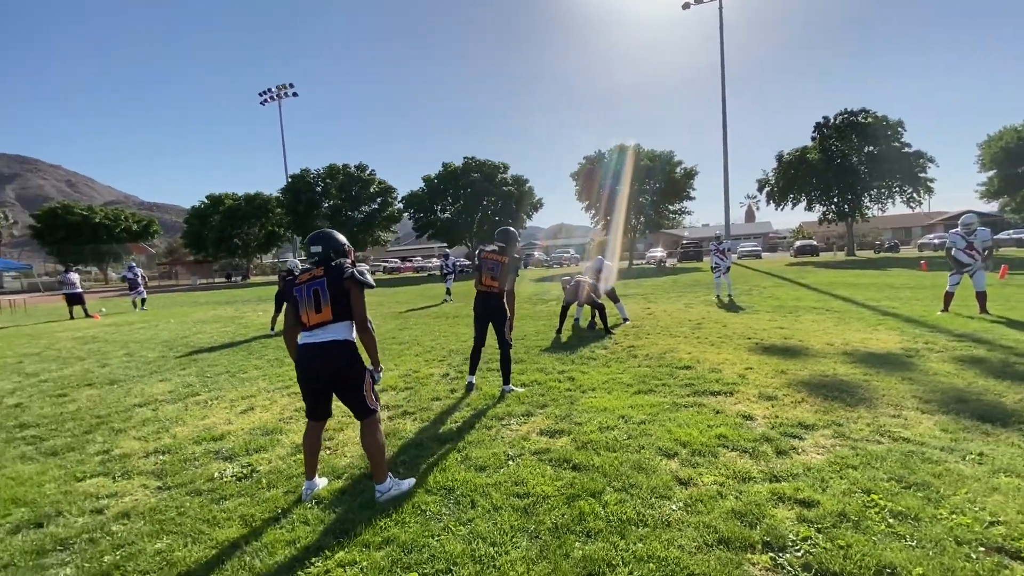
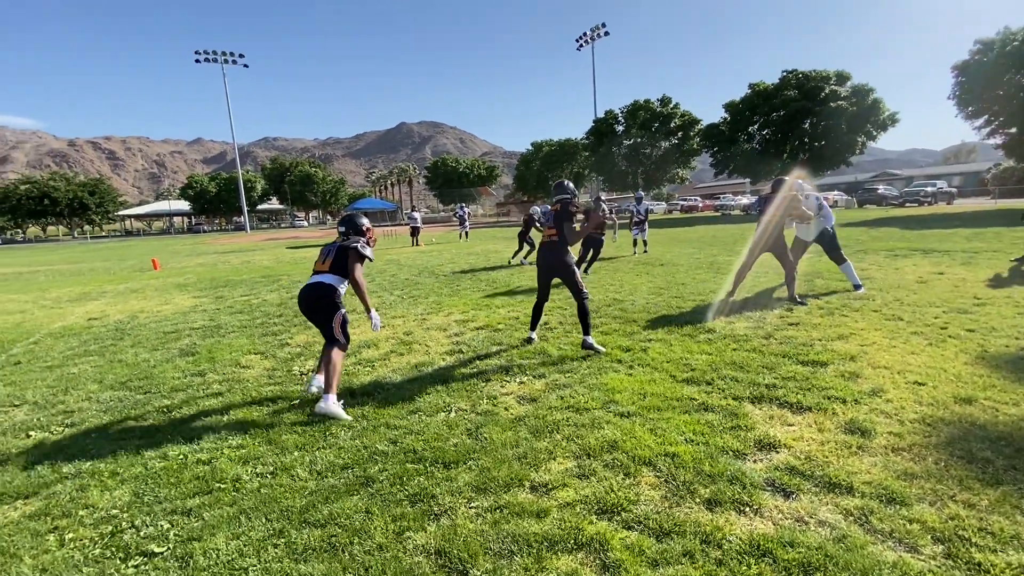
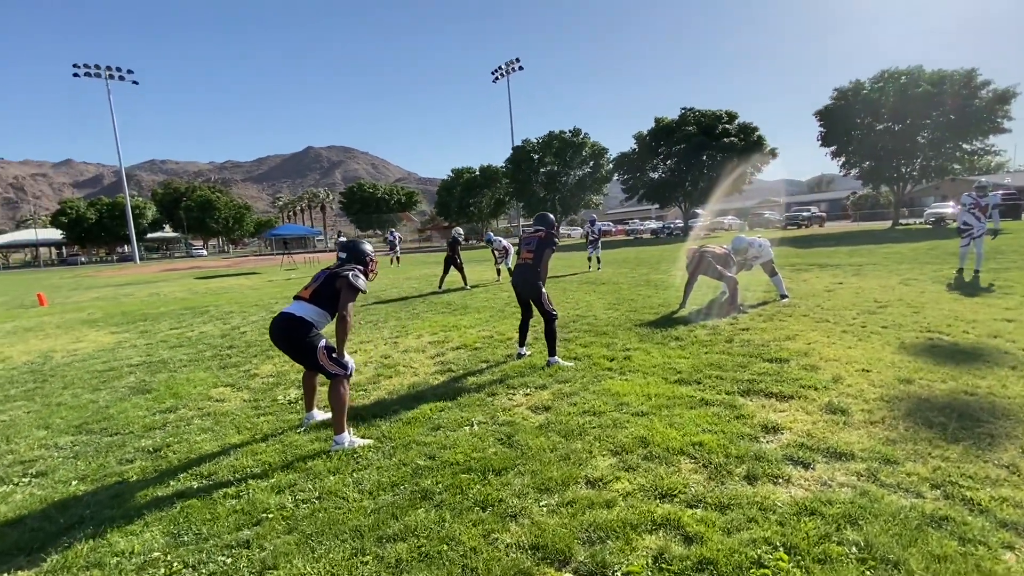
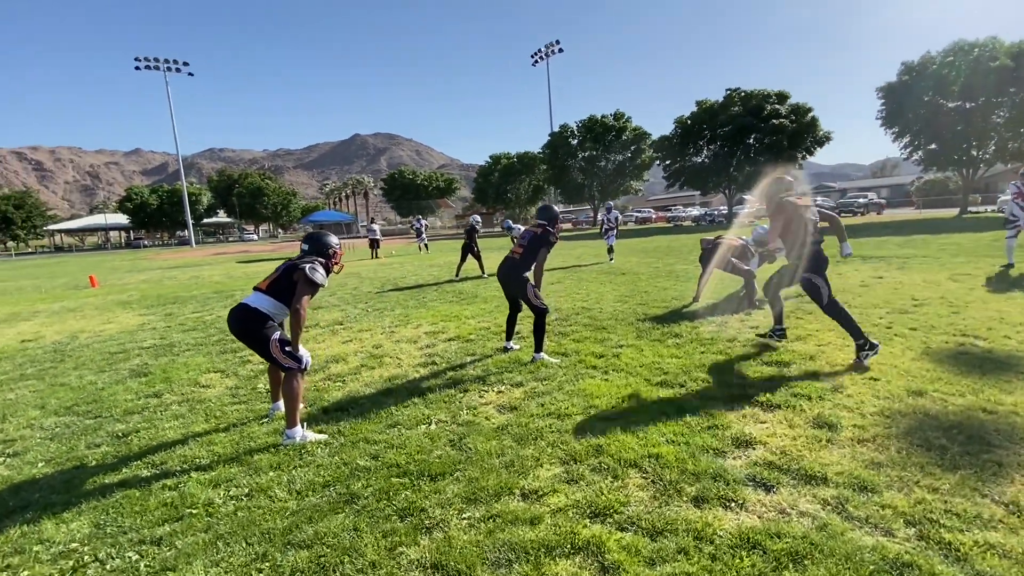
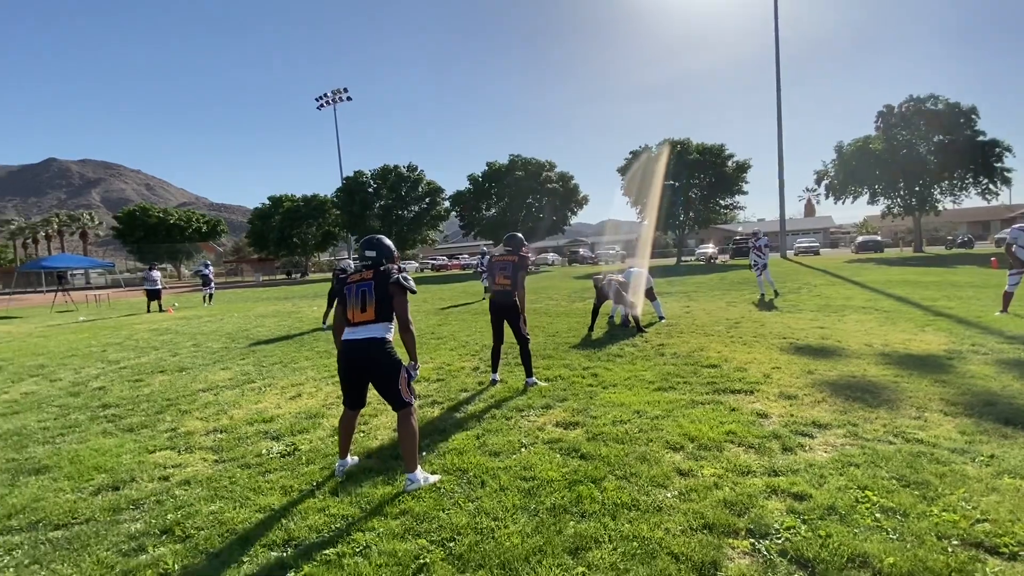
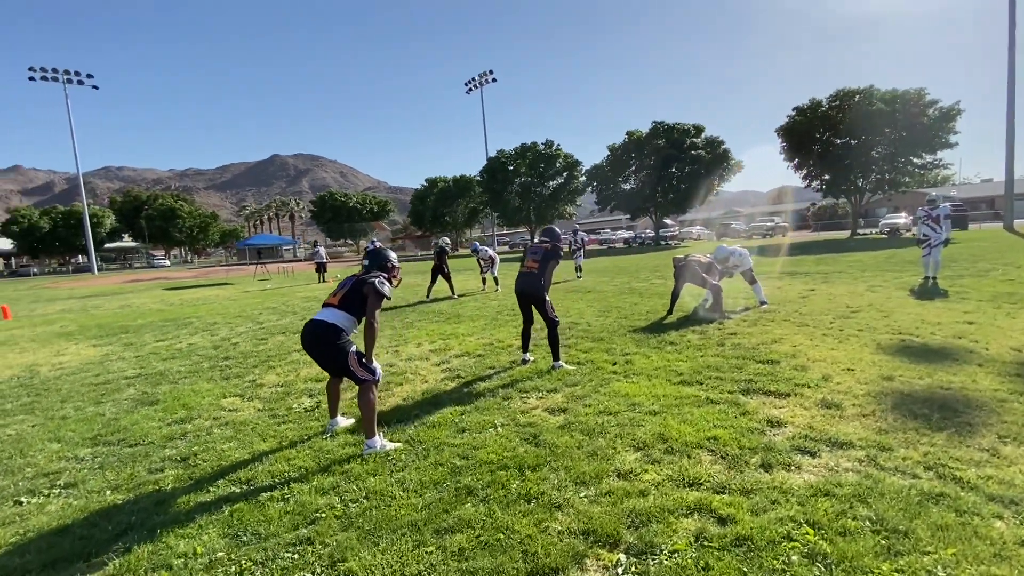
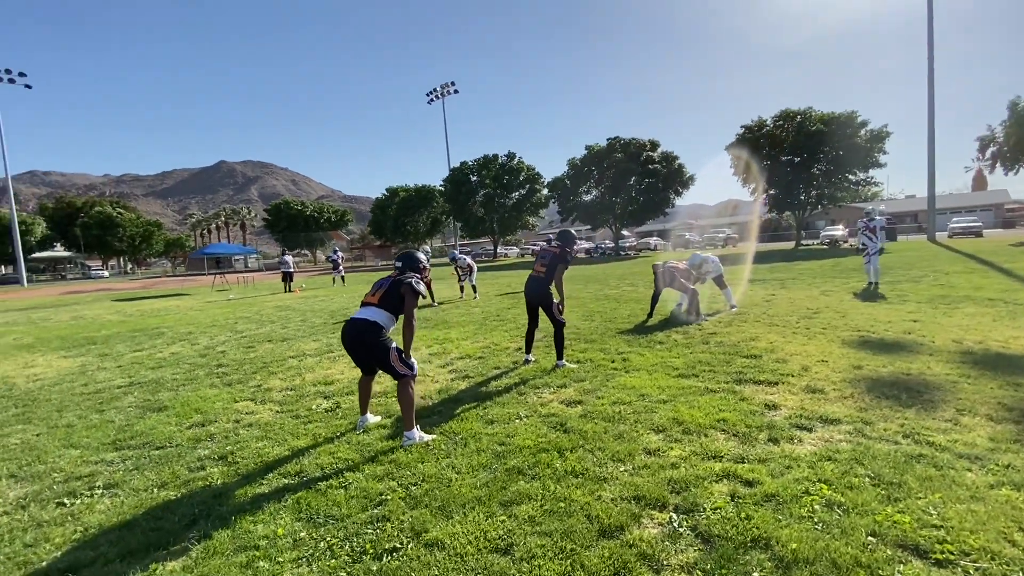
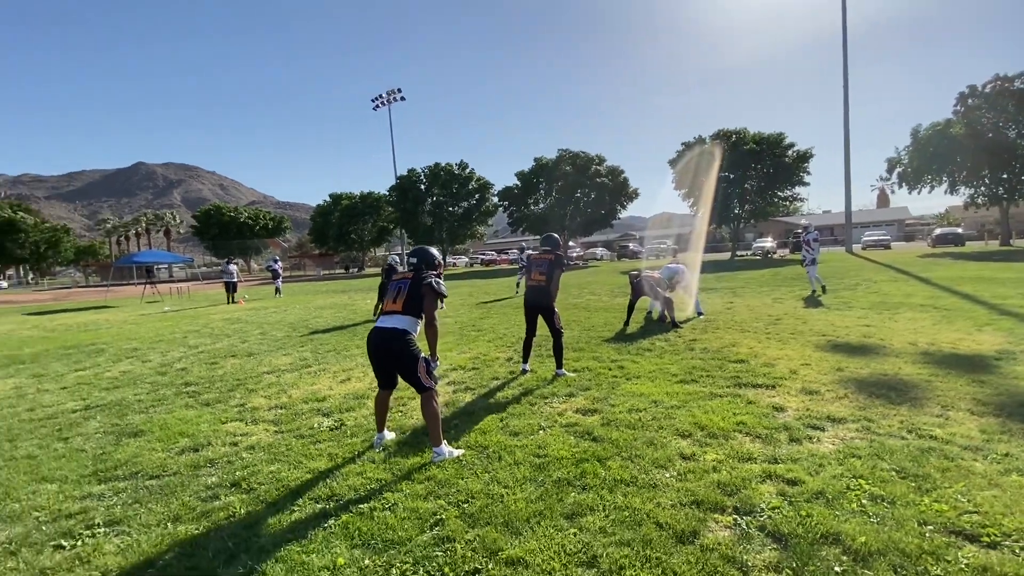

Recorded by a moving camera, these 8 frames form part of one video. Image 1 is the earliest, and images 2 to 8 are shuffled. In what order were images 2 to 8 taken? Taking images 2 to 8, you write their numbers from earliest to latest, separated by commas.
5, 8, 7, 6, 3, 4, 2
